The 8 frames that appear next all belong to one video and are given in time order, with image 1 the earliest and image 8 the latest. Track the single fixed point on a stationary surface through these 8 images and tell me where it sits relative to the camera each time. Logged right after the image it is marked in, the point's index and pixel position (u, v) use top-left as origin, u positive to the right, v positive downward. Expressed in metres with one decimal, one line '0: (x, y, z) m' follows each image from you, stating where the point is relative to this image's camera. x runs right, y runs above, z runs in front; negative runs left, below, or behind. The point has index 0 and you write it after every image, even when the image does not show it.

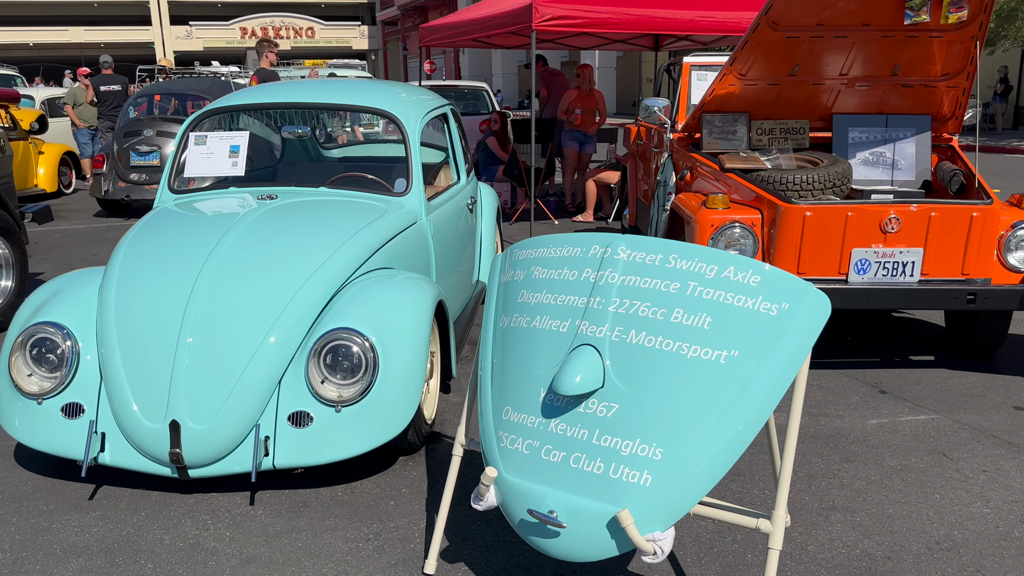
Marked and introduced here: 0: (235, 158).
0: (-1.5, +0.7, +4.4) m
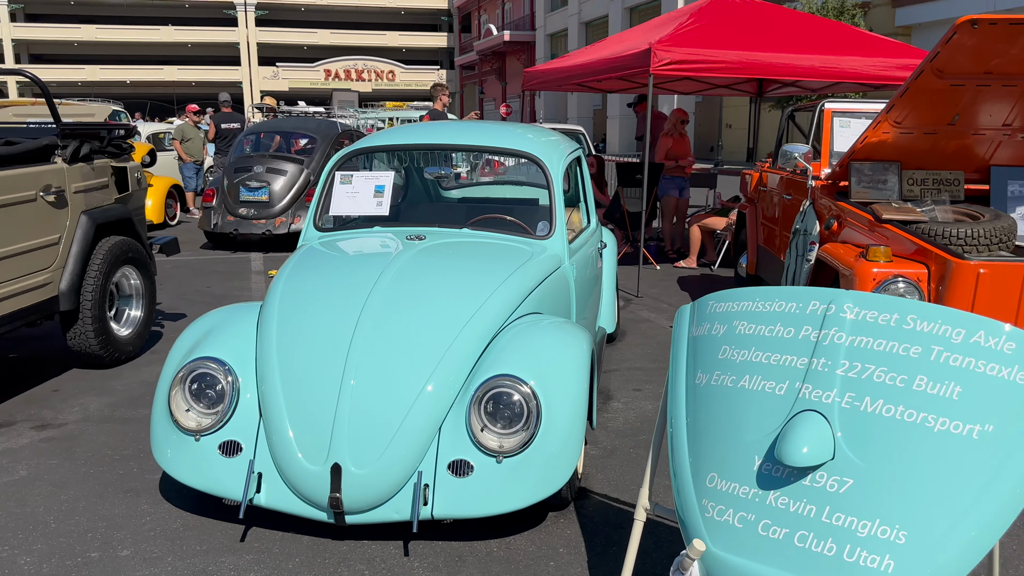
0: (-0.7, +0.5, +4.4) m
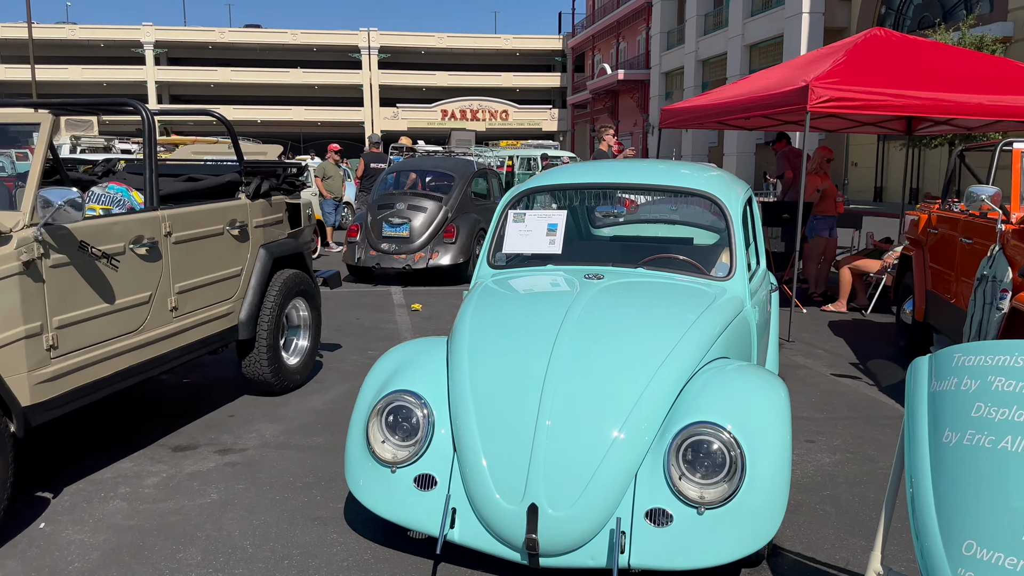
0: (+0.2, +0.3, +4.4) m
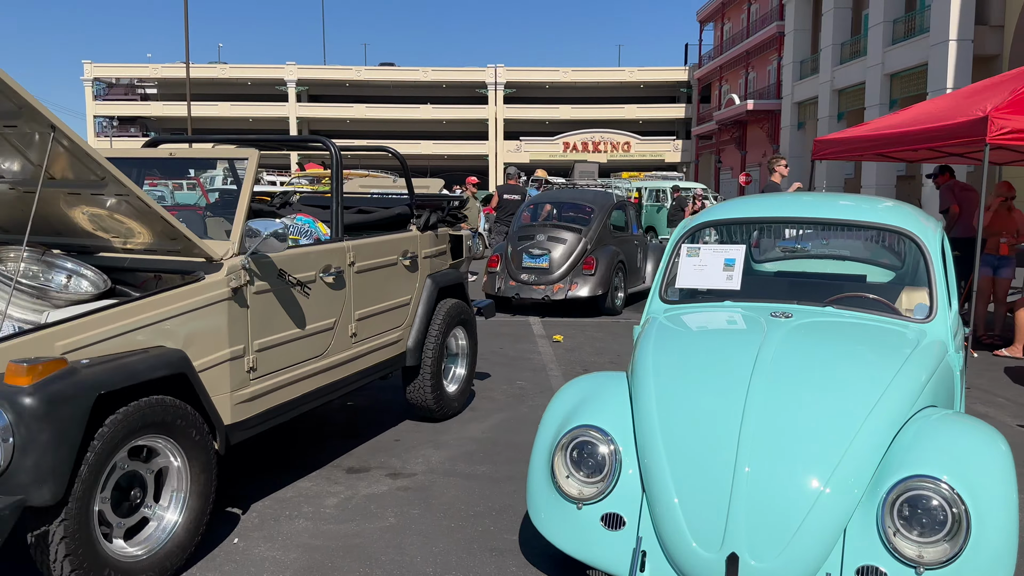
0: (+1.1, +0.1, +4.3) m
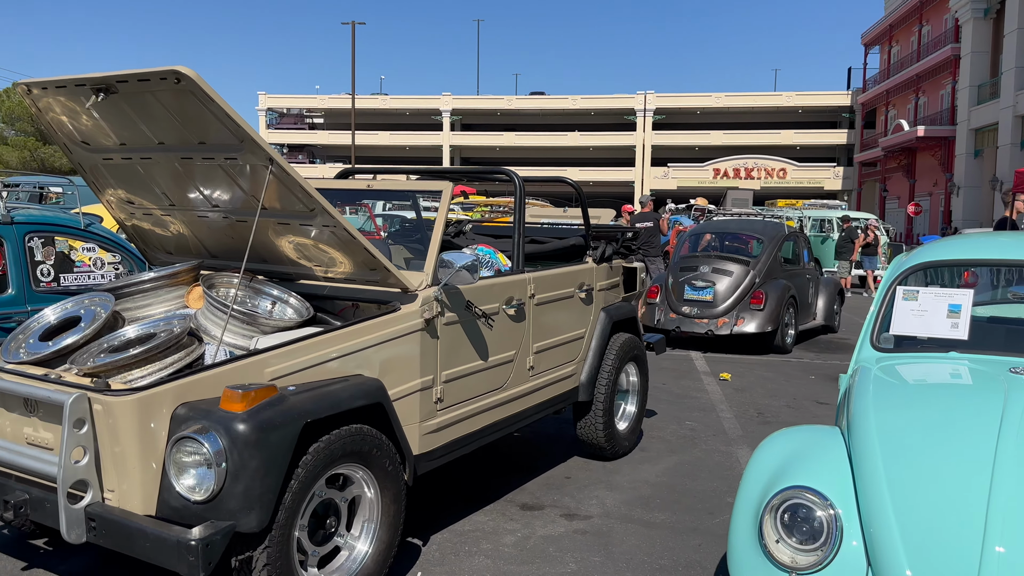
0: (+2.1, -0.1, +3.9) m
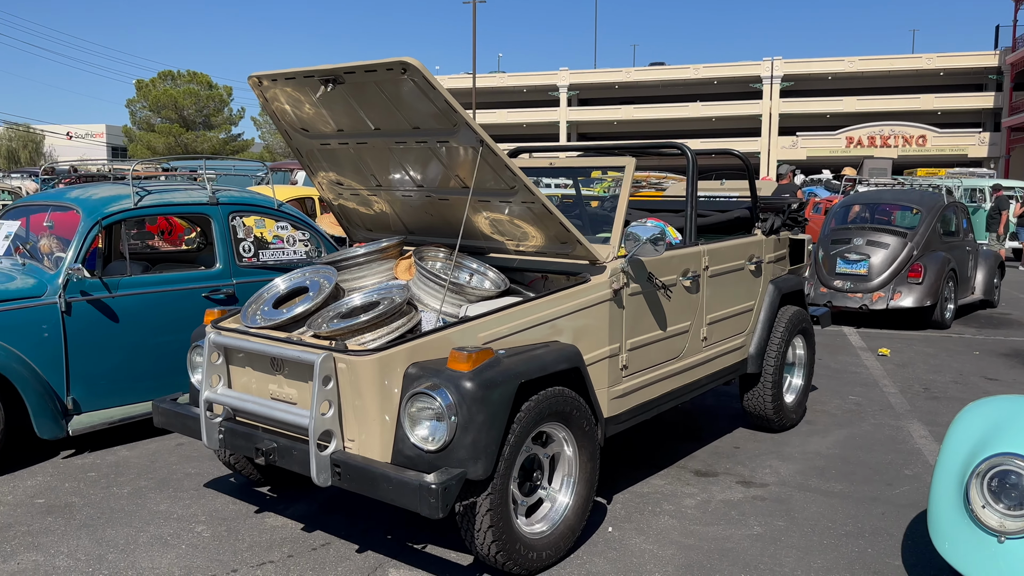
0: (+2.9, 0.0, +3.7) m
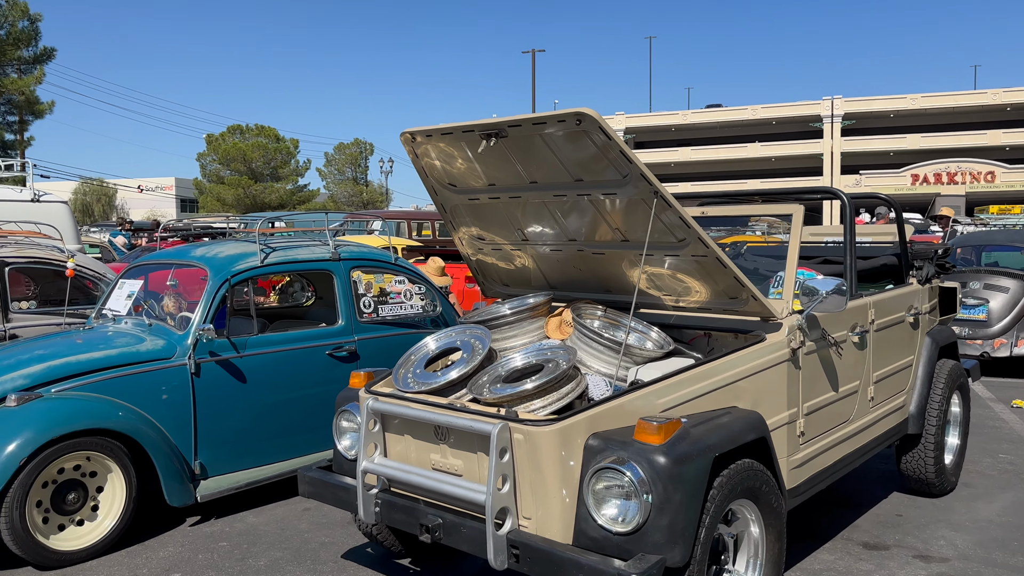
0: (+3.7, -0.2, +3.3) m
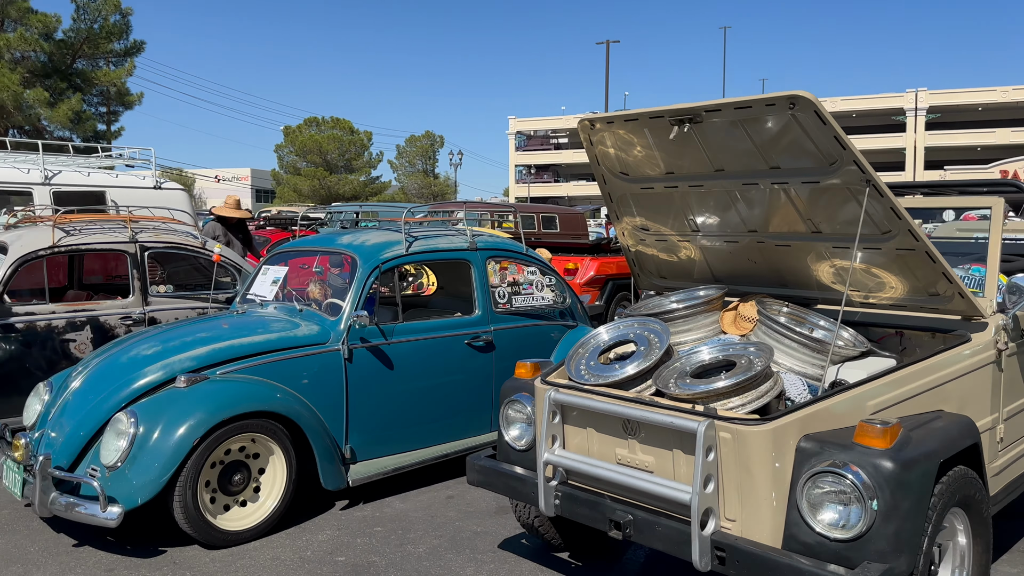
0: (+4.4, -0.3, +2.9) m
